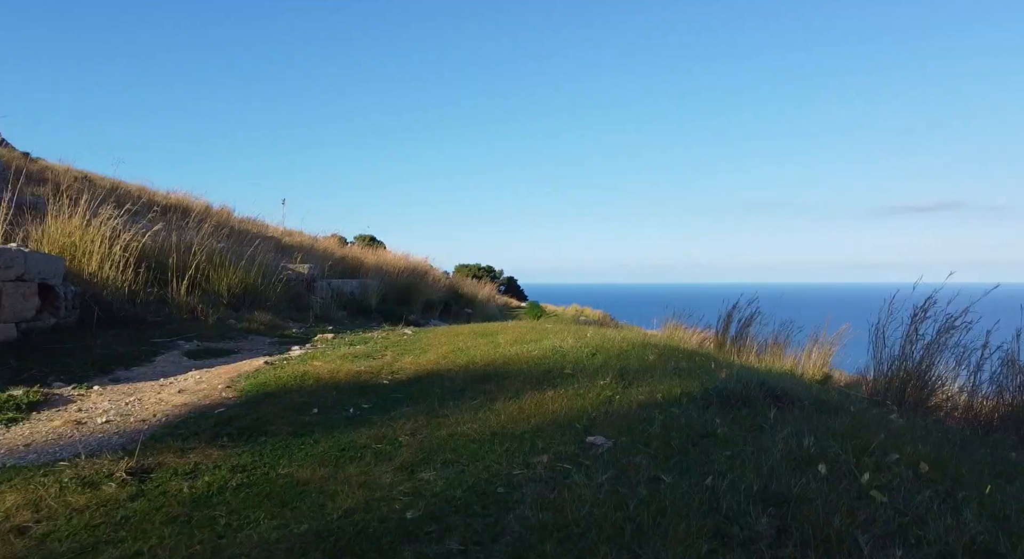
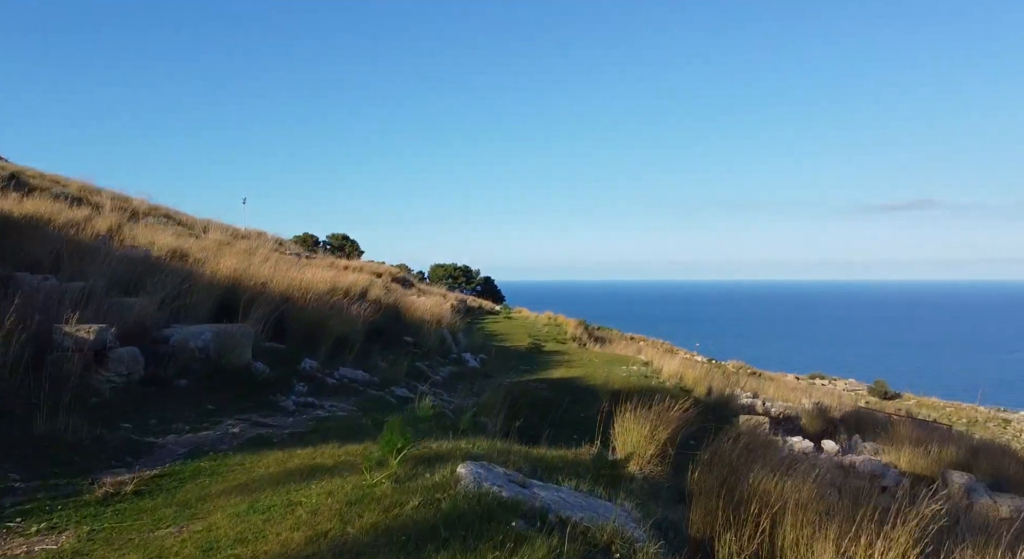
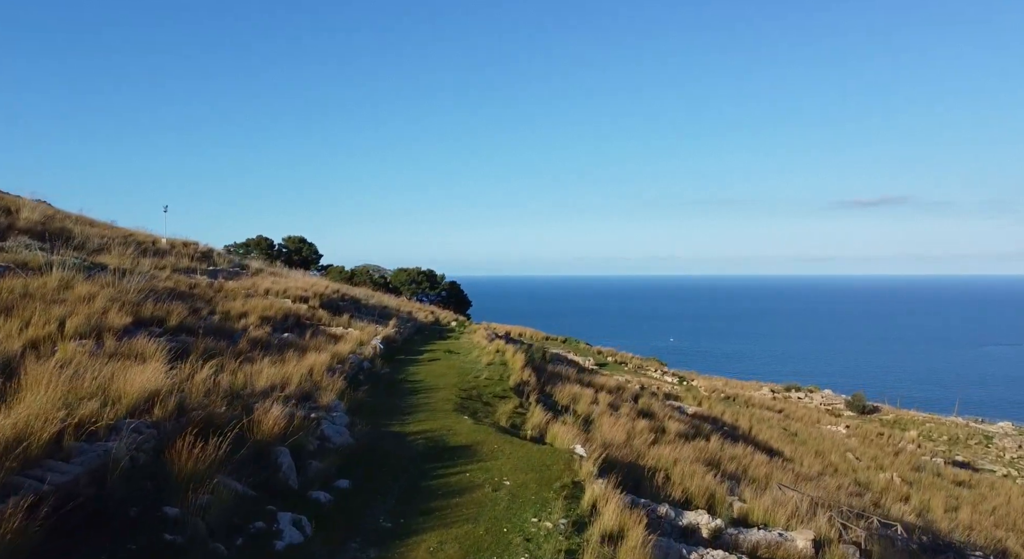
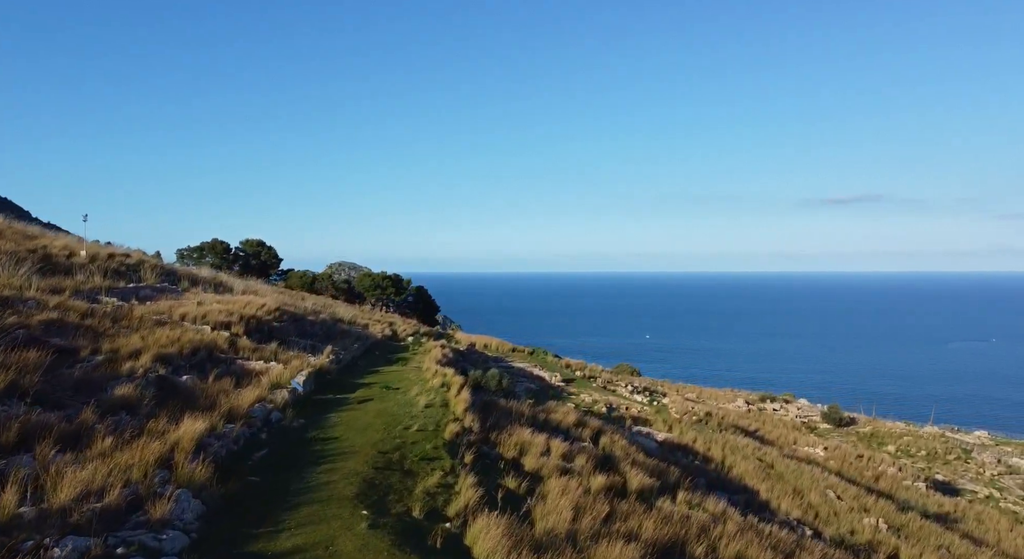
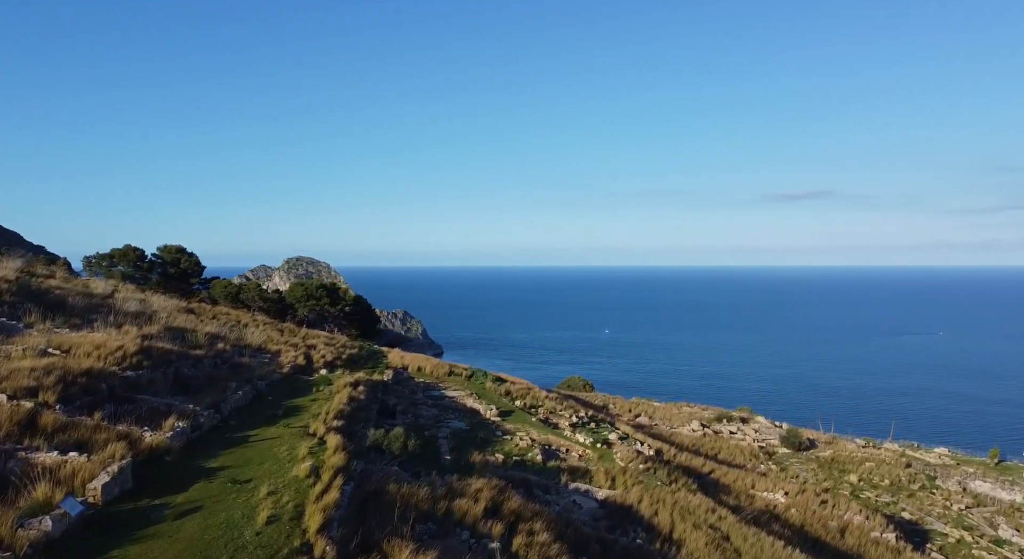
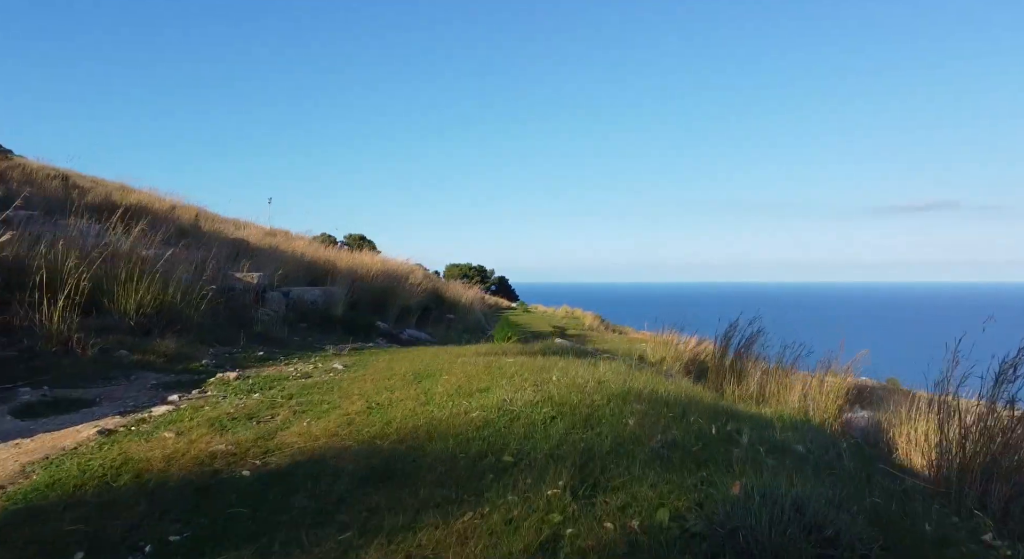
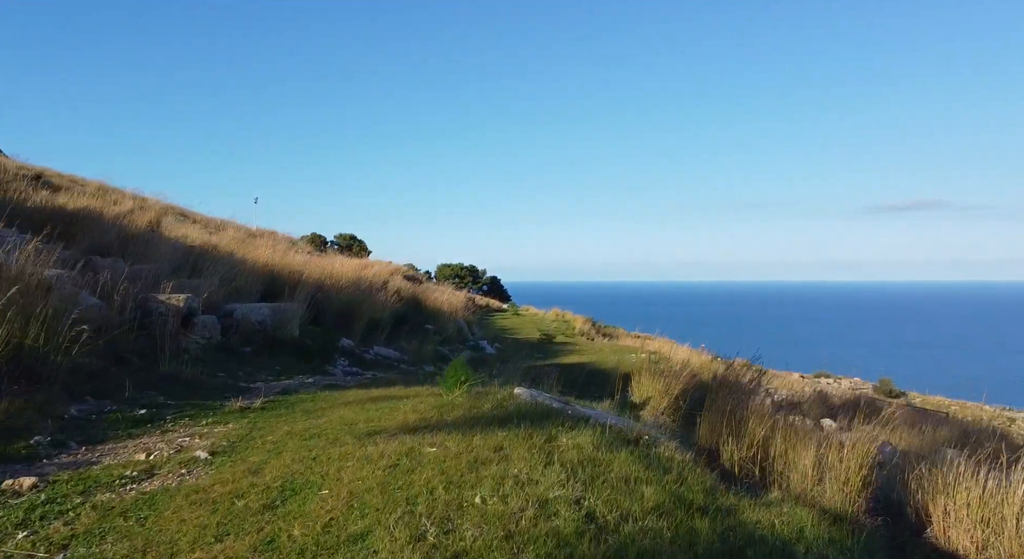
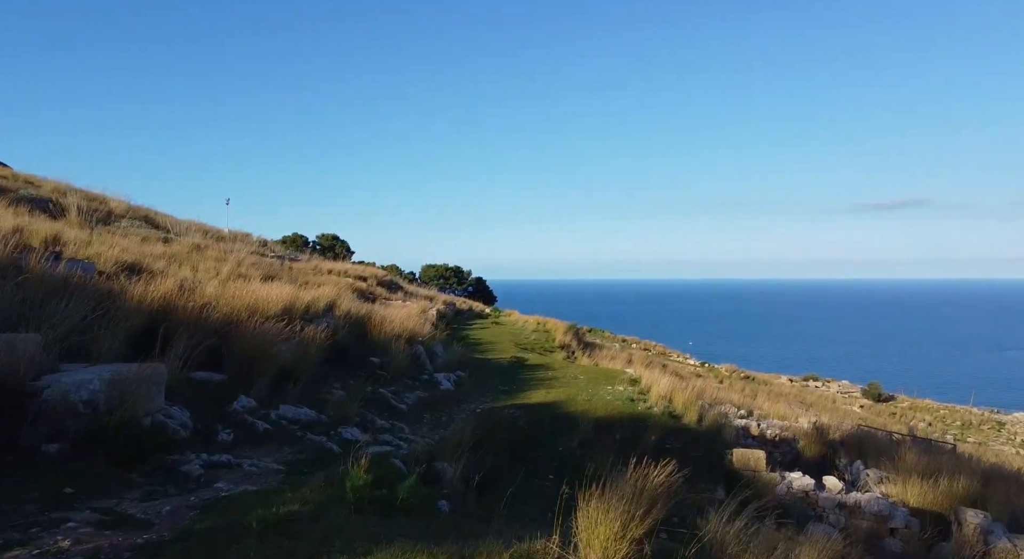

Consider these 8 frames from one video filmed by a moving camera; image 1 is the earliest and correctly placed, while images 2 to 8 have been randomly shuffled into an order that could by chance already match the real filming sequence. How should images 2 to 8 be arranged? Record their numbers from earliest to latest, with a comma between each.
6, 7, 2, 8, 3, 4, 5
